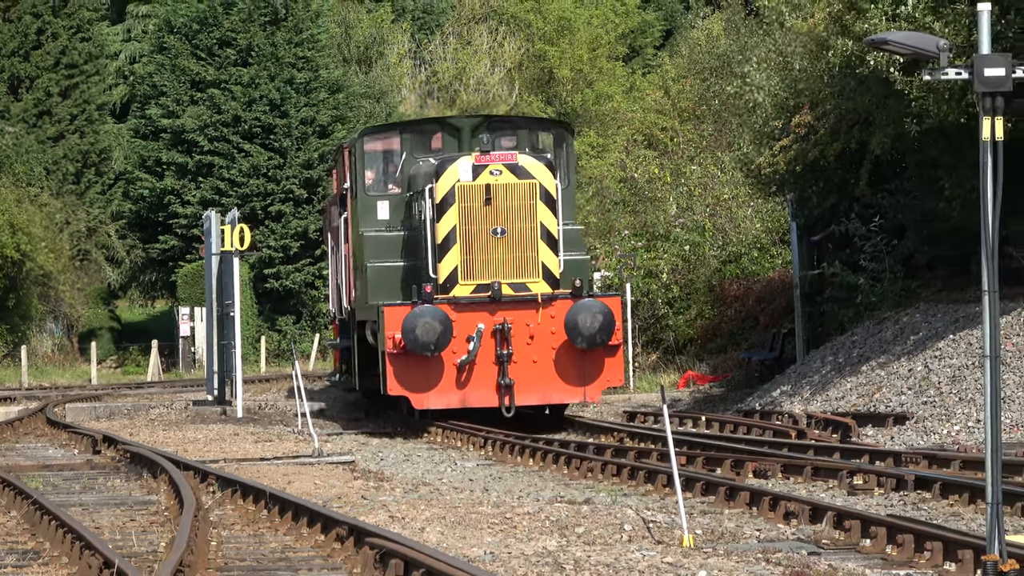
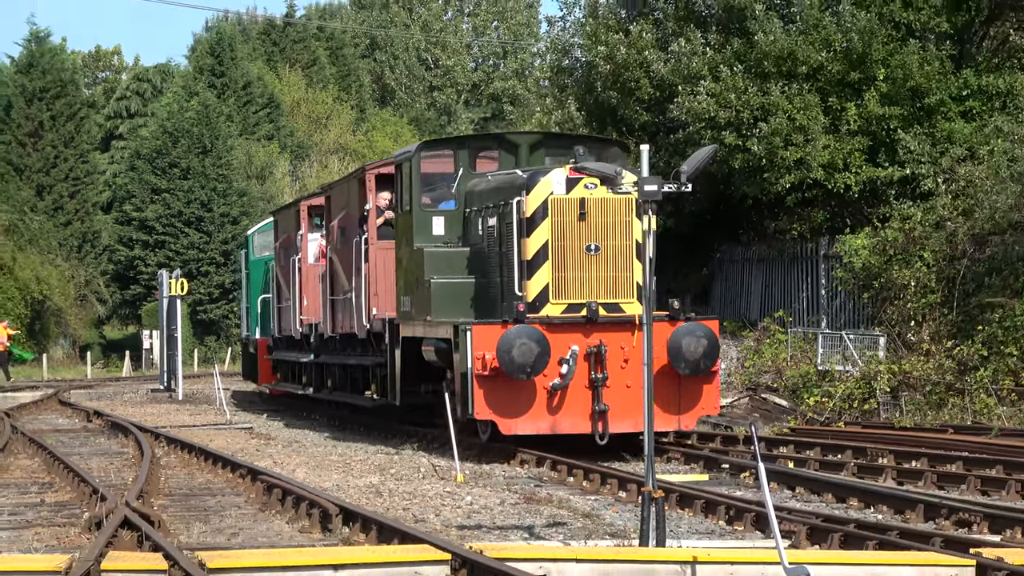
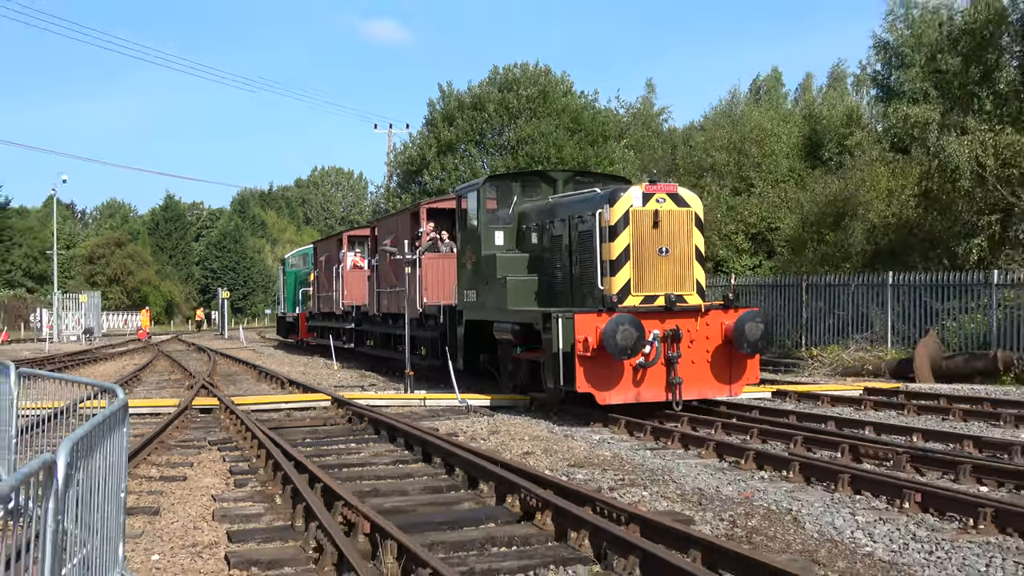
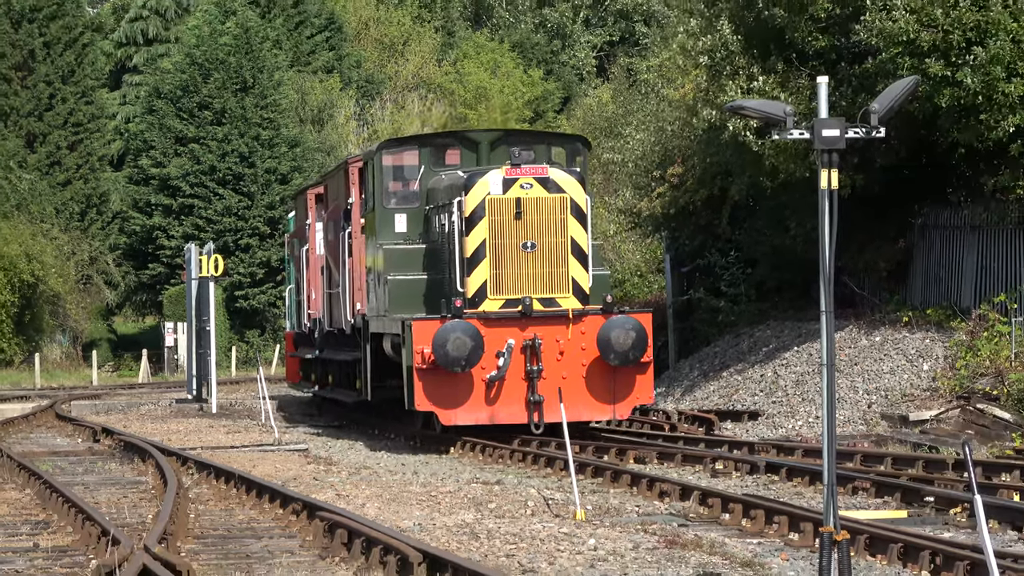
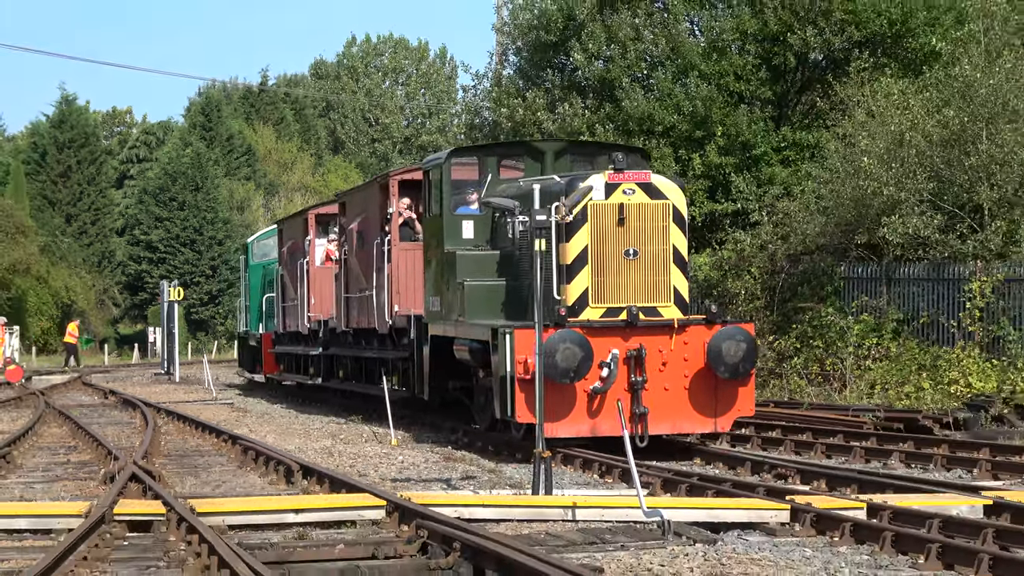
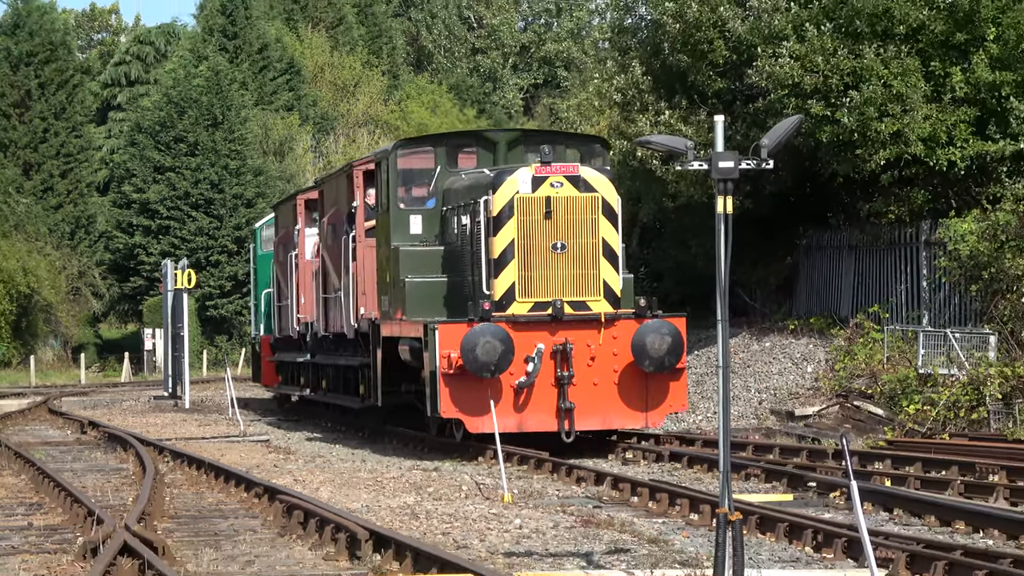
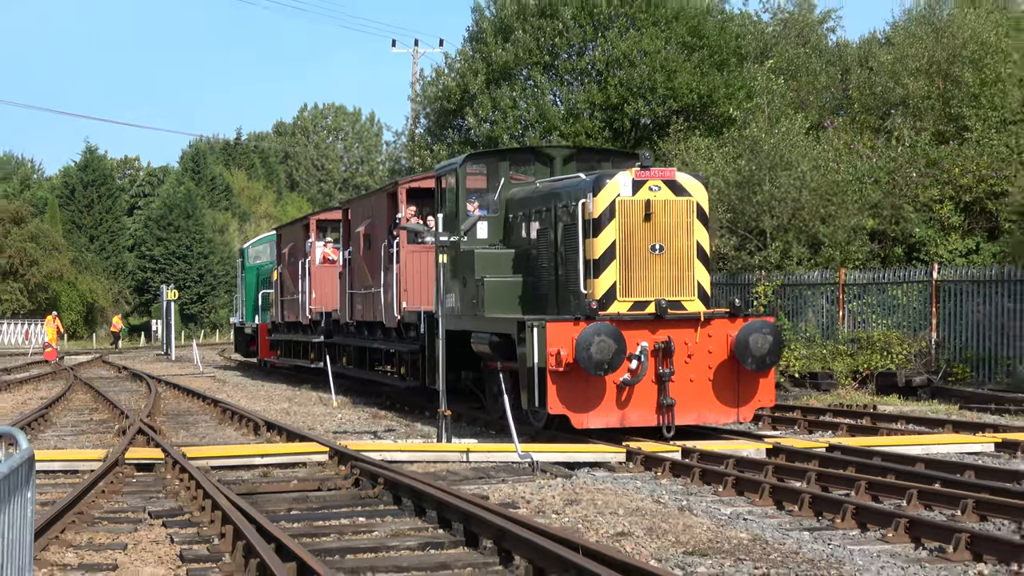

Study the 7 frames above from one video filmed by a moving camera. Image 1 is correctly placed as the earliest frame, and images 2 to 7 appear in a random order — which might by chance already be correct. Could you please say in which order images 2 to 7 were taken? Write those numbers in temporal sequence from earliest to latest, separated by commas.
4, 6, 2, 5, 7, 3
